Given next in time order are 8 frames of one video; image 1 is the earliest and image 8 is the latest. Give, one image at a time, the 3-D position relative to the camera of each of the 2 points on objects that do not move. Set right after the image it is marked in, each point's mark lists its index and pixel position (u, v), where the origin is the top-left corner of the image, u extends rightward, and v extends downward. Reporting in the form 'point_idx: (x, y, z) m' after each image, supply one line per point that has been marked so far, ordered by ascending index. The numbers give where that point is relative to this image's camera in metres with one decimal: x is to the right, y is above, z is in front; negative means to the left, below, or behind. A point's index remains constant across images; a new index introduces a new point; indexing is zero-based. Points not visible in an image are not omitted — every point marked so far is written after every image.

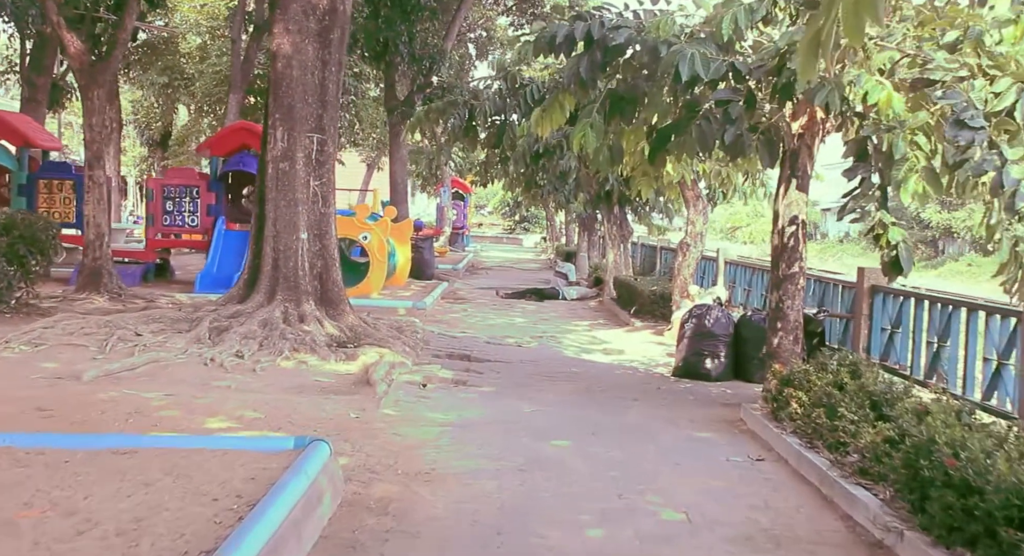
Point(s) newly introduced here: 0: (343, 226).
0: (-2.6, +0.8, +14.2) m
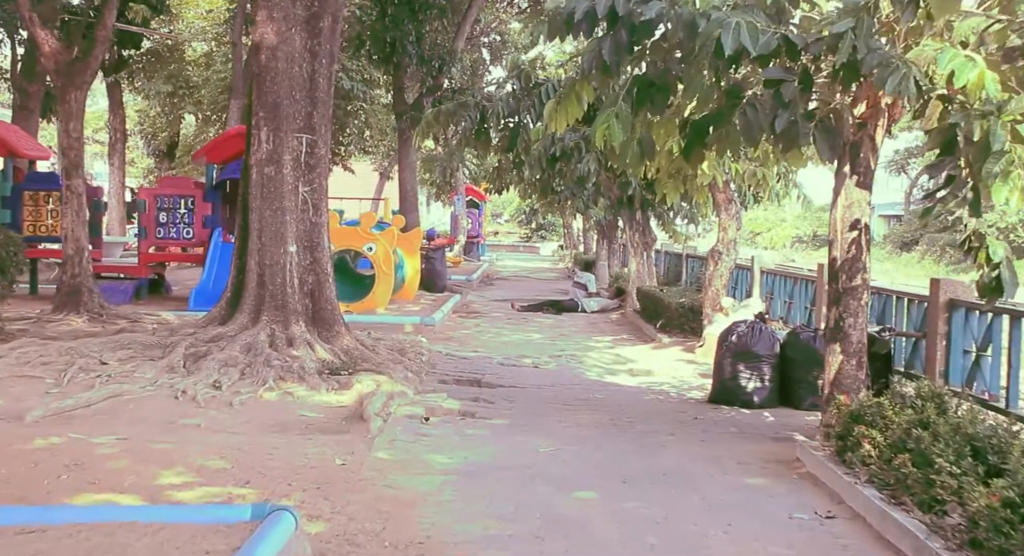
0: (-2.4, +0.6, +13.3) m
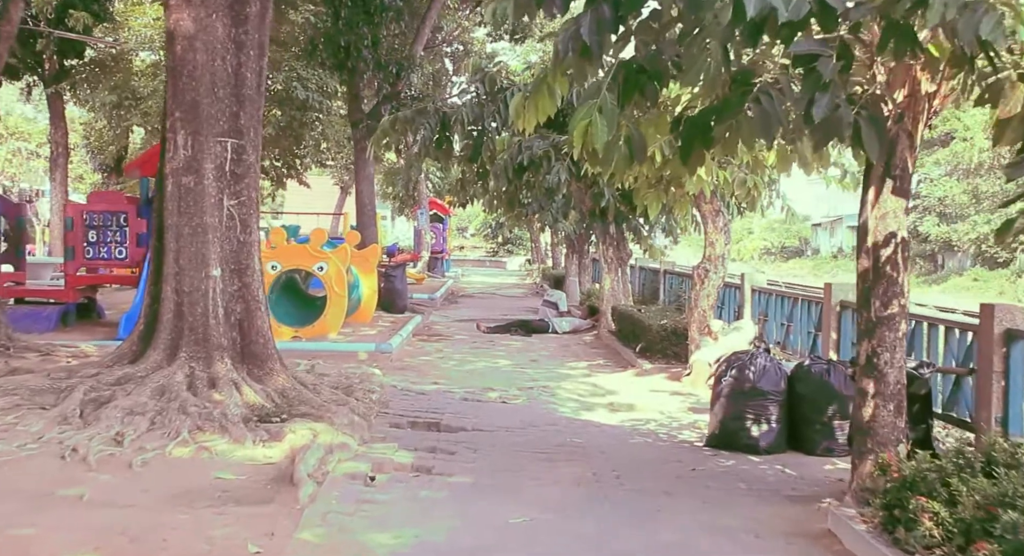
0: (-2.9, +0.3, +12.1) m
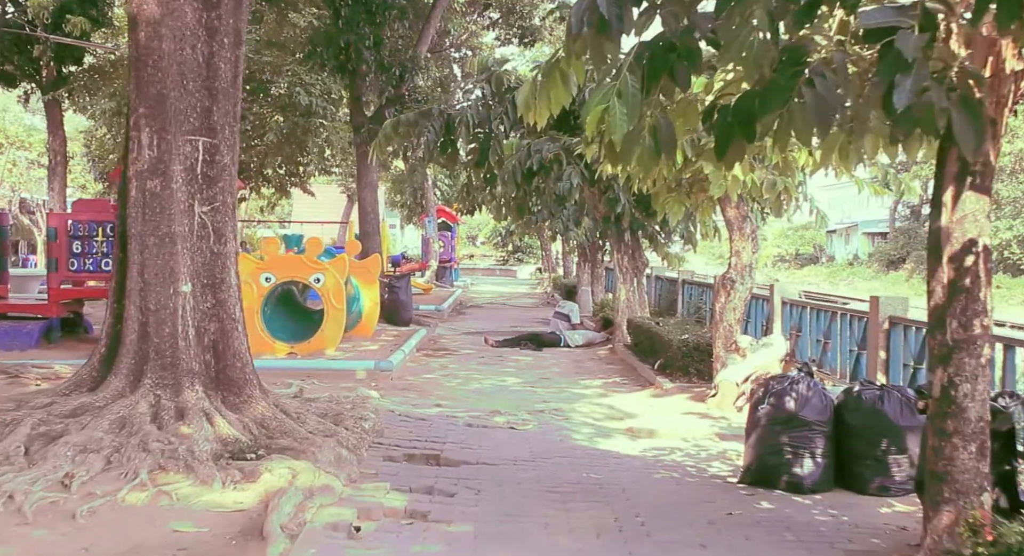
0: (-2.8, +0.1, +11.4) m
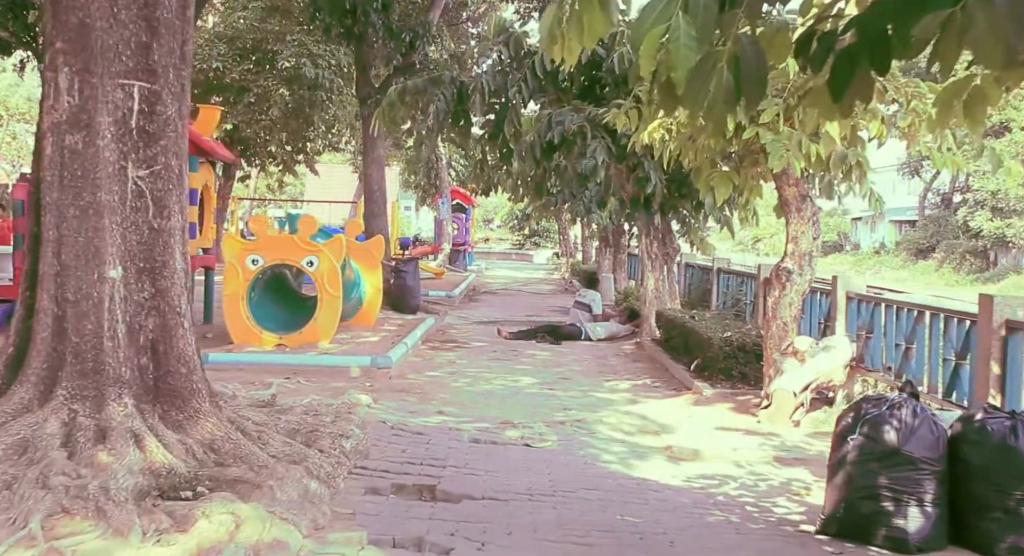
0: (-2.6, +0.3, +10.2) m
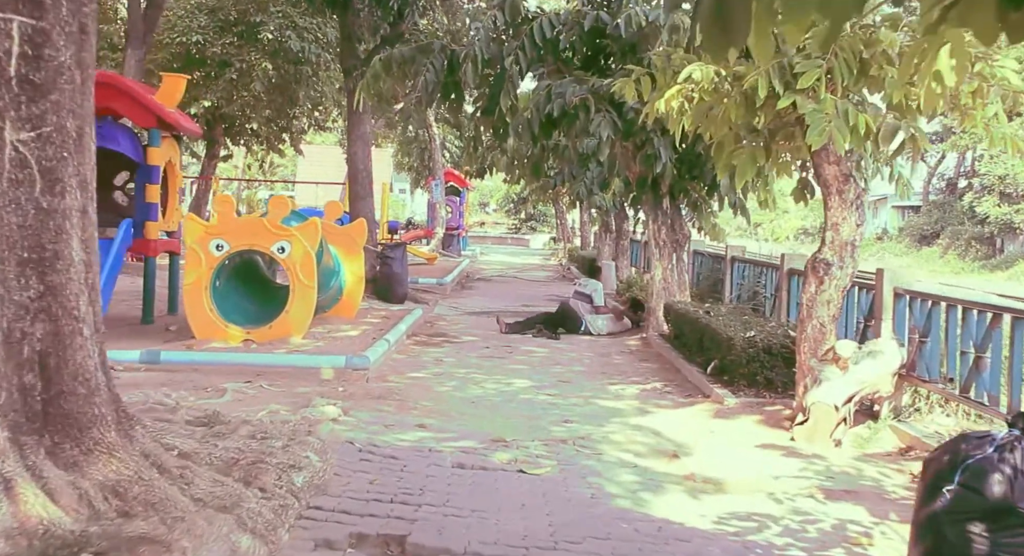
0: (-2.6, +0.4, +9.1) m
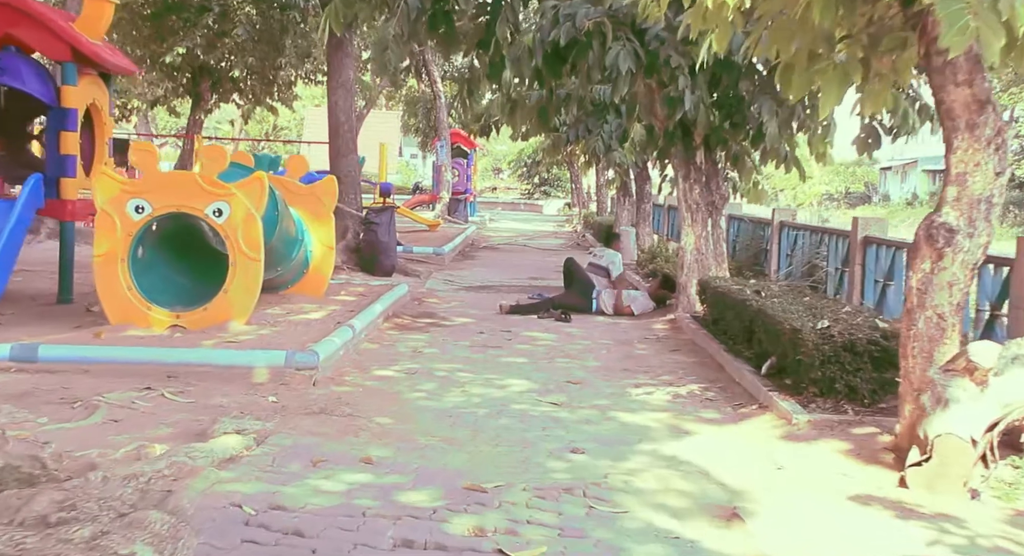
0: (-2.7, +0.7, +7.2) m
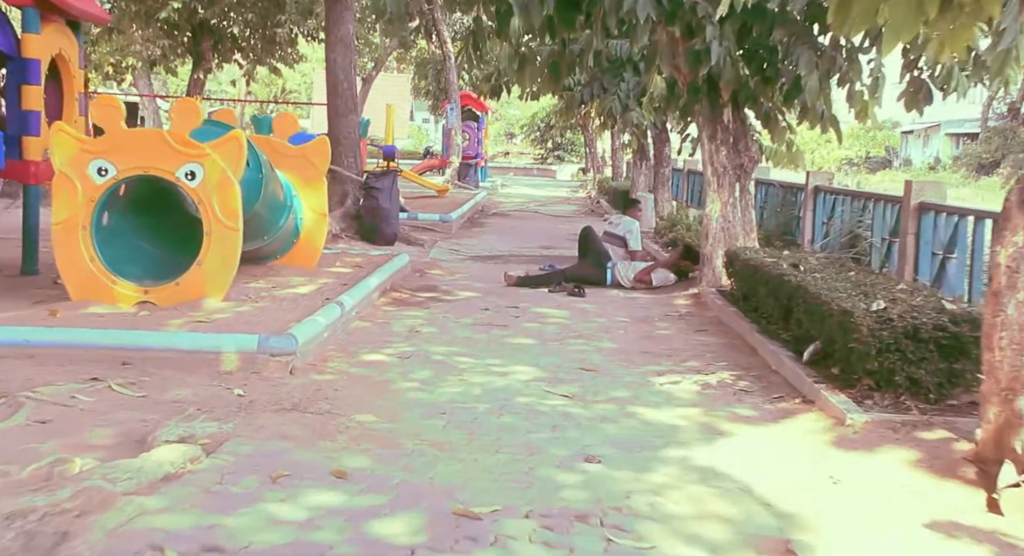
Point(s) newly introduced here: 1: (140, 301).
0: (-2.6, +0.9, +6.4) m
1: (-2.6, -0.2, +6.5) m
